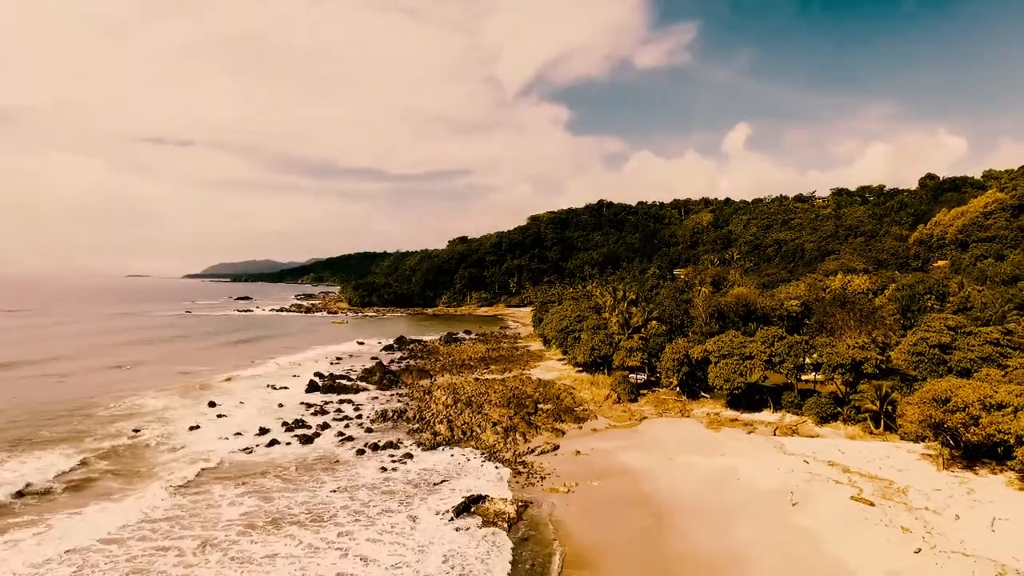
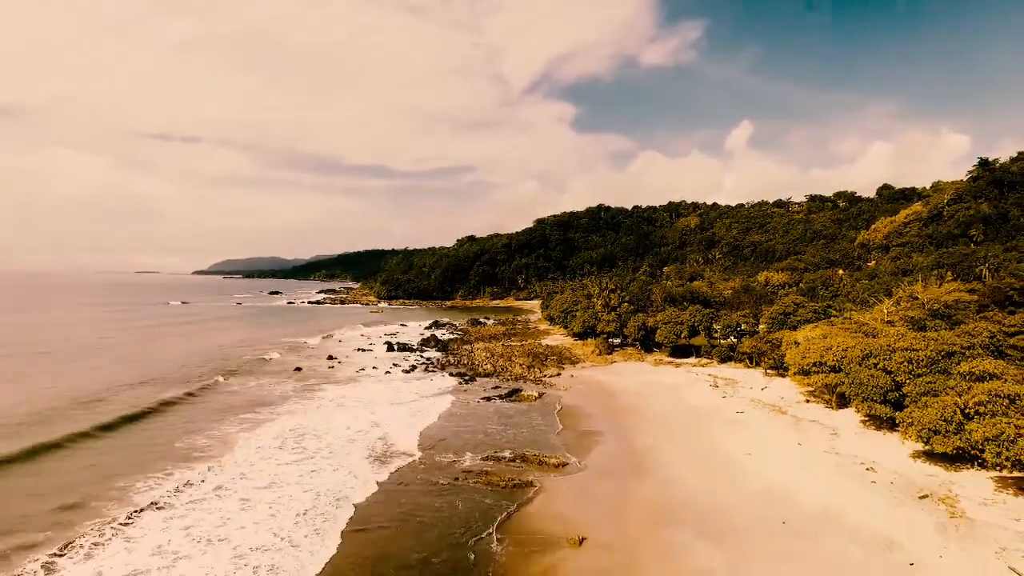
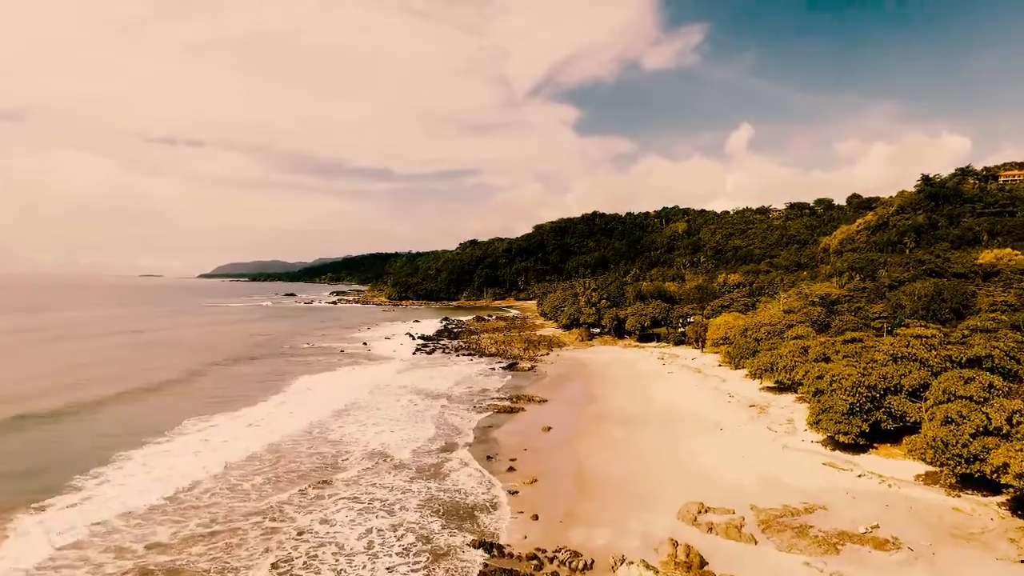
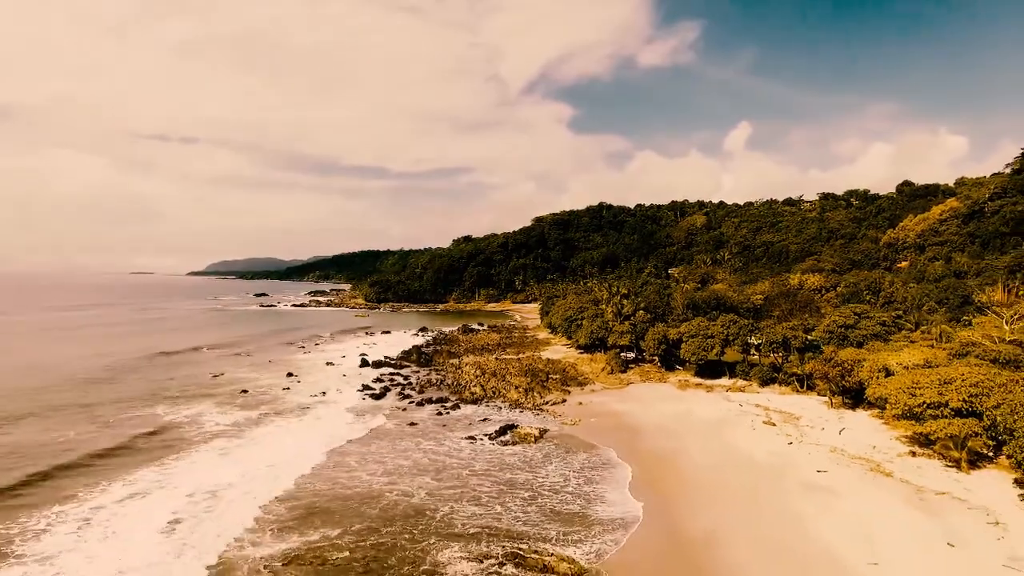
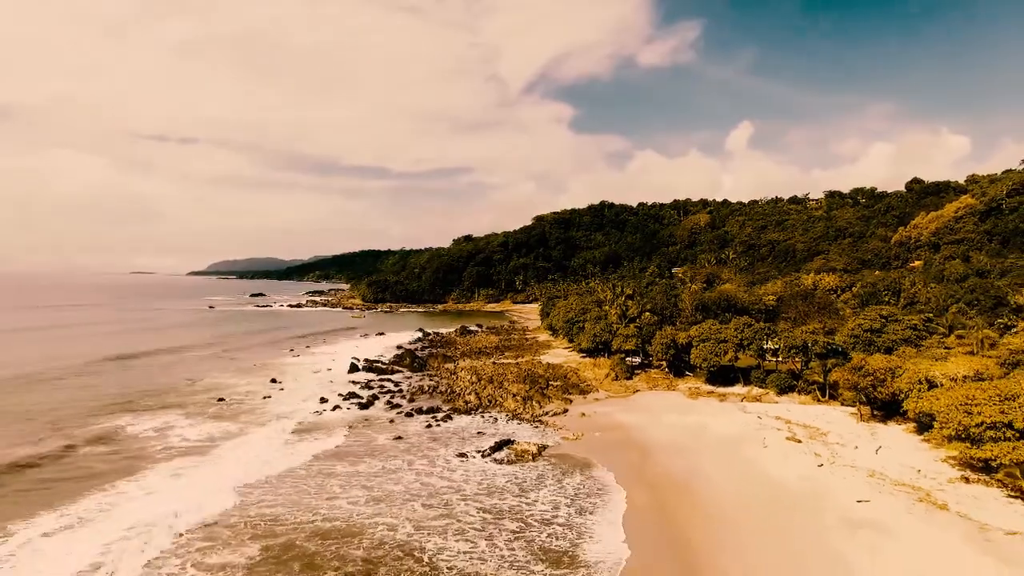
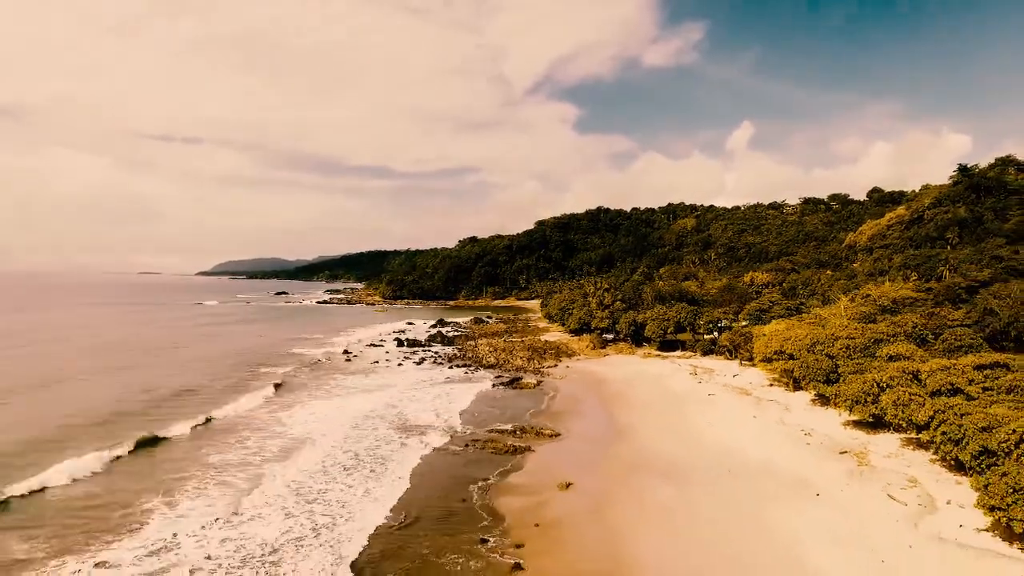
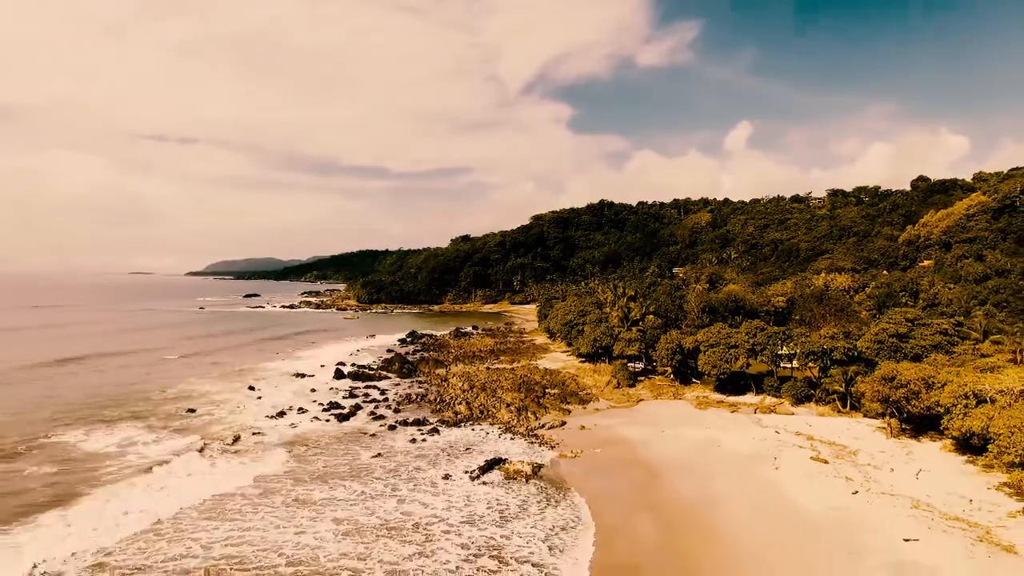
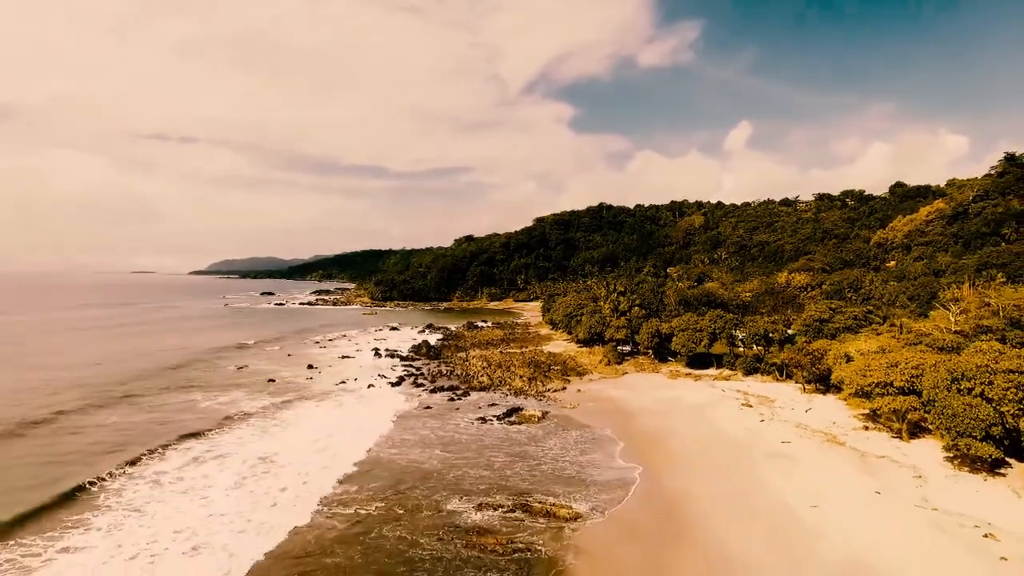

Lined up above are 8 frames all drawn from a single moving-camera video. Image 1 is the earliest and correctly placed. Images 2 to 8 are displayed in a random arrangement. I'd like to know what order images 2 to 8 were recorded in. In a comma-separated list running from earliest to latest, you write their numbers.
7, 5, 4, 8, 2, 6, 3
